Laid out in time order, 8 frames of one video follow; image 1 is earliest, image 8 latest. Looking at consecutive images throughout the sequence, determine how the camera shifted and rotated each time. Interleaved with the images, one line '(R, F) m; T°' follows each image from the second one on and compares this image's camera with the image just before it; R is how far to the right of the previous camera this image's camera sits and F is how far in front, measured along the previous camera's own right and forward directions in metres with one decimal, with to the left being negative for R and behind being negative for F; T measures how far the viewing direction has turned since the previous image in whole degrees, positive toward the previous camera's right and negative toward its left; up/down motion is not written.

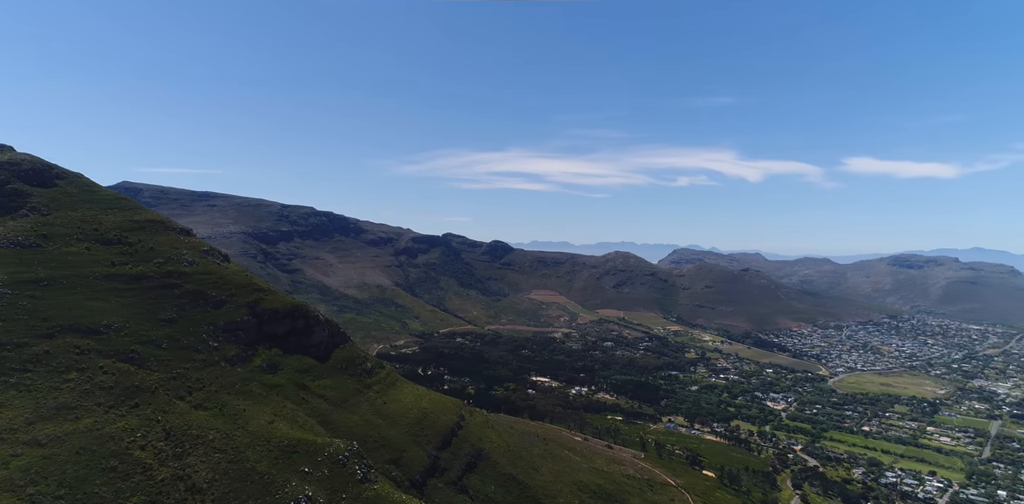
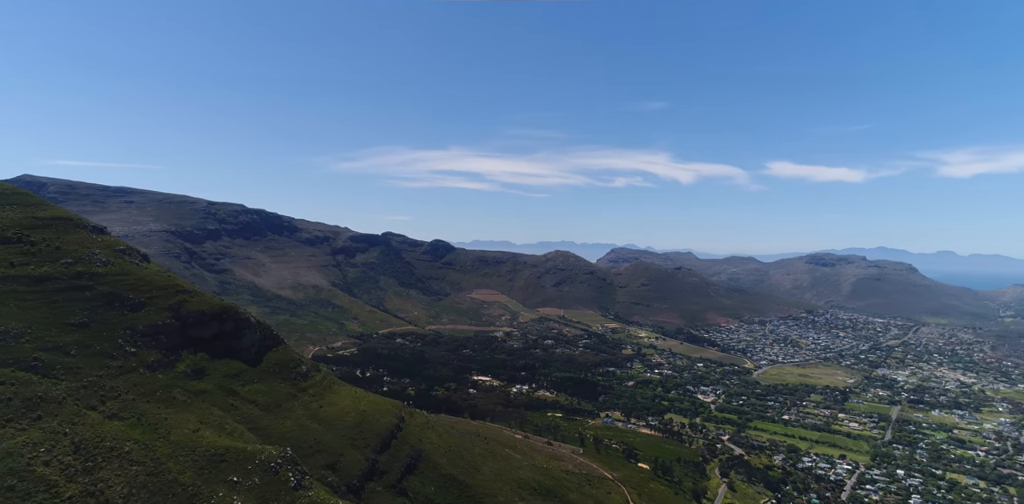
(+2.0, -3.6) m; +5°
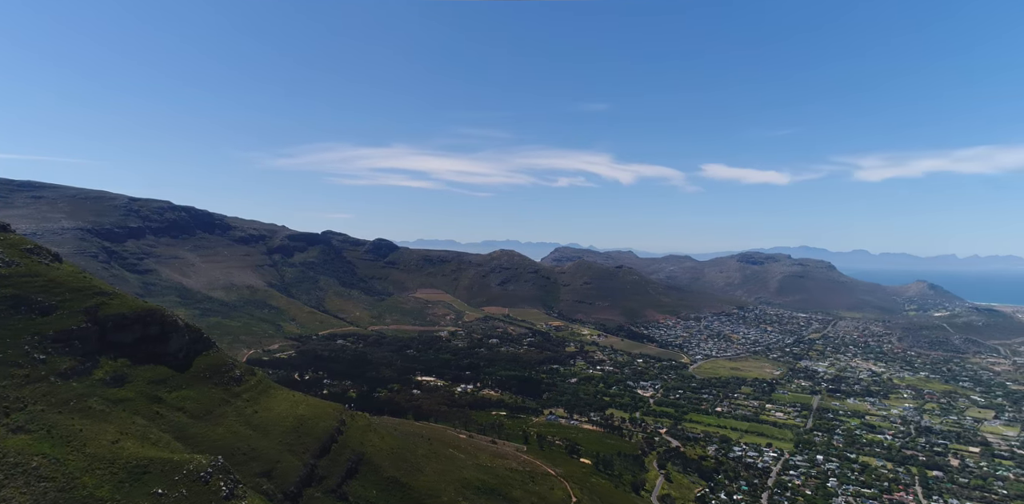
(+1.1, -3.0) m; +5°
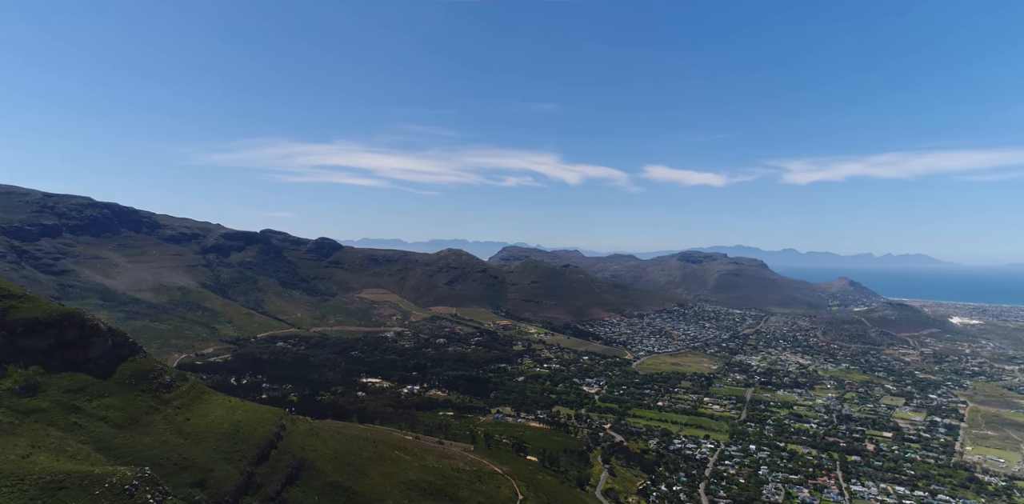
(+0.4, -2.9) m; +5°
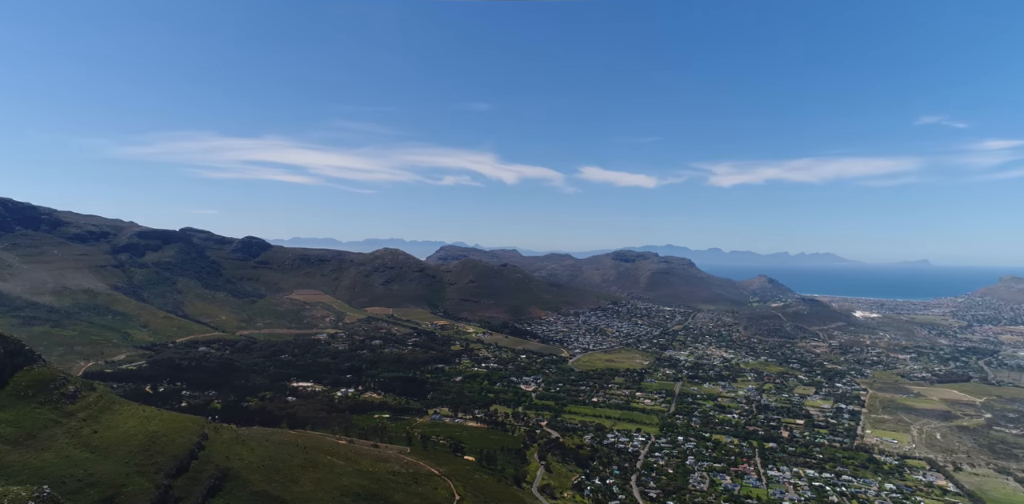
(+0.6, -2.3) m; +6°
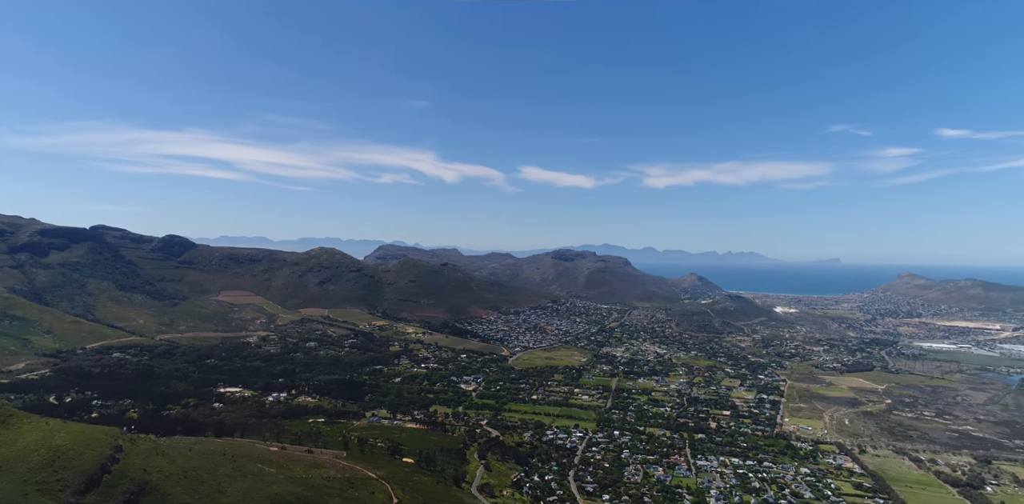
(+0.5, -1.5) m; +5°
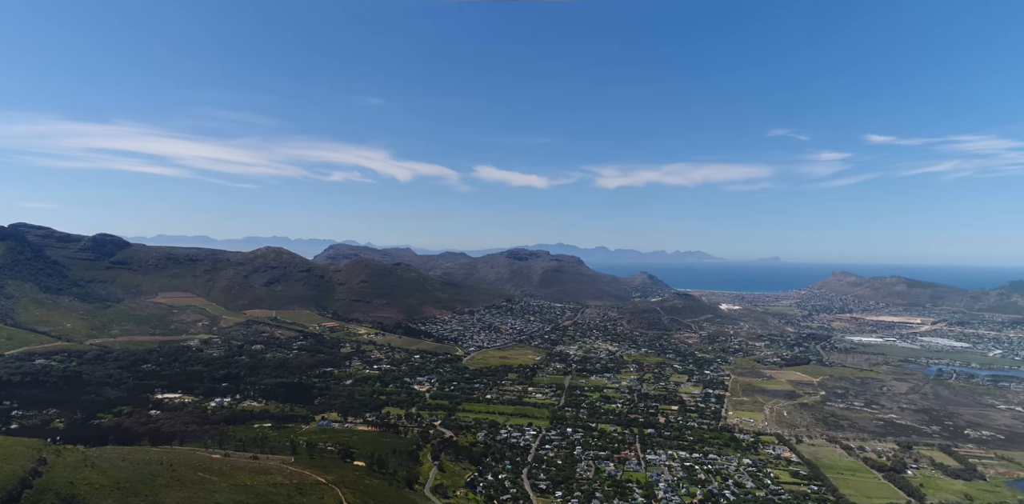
(+0.3, -0.9) m; +4°
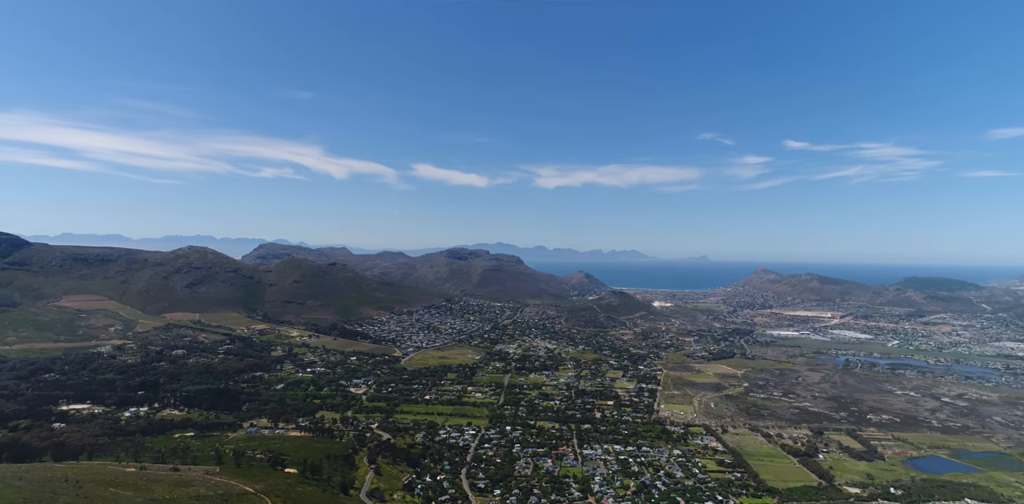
(+0.2, -1.2) m; +5°
